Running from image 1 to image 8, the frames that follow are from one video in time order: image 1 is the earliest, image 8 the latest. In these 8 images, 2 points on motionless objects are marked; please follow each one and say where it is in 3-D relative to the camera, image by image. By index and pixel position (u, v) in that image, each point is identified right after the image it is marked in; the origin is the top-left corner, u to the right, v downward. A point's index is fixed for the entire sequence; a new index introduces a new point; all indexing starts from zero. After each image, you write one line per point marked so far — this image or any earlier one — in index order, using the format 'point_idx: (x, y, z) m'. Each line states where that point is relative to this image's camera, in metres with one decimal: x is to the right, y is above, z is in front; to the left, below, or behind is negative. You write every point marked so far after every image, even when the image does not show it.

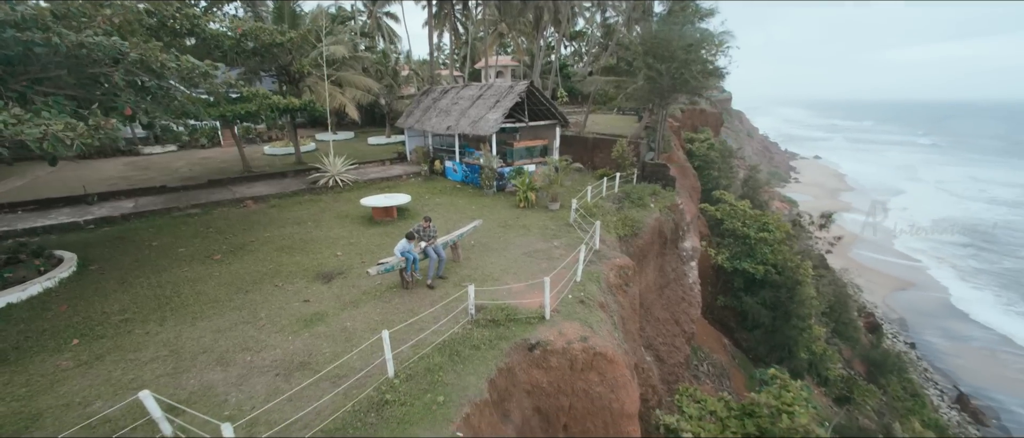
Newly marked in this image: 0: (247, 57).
0: (-9.5, +5.9, +15.8) m
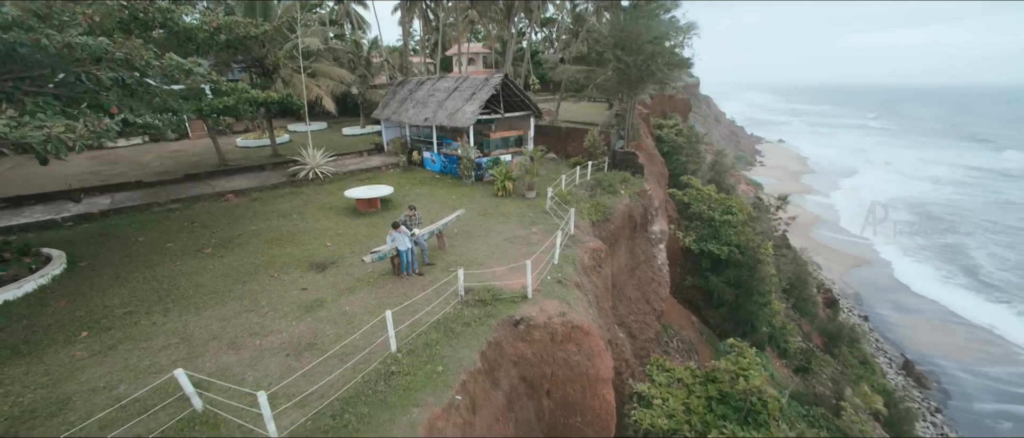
0: (-10.4, +6.2, +15.7) m
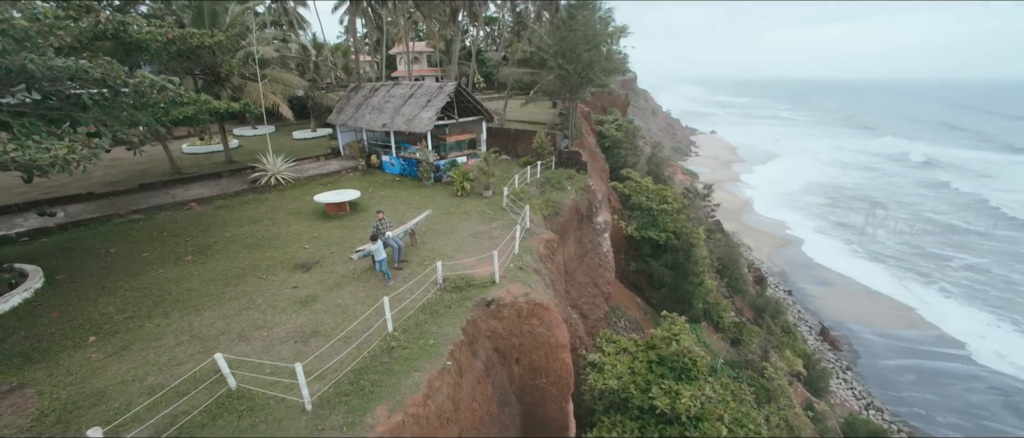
0: (-12.2, +5.8, +15.7) m
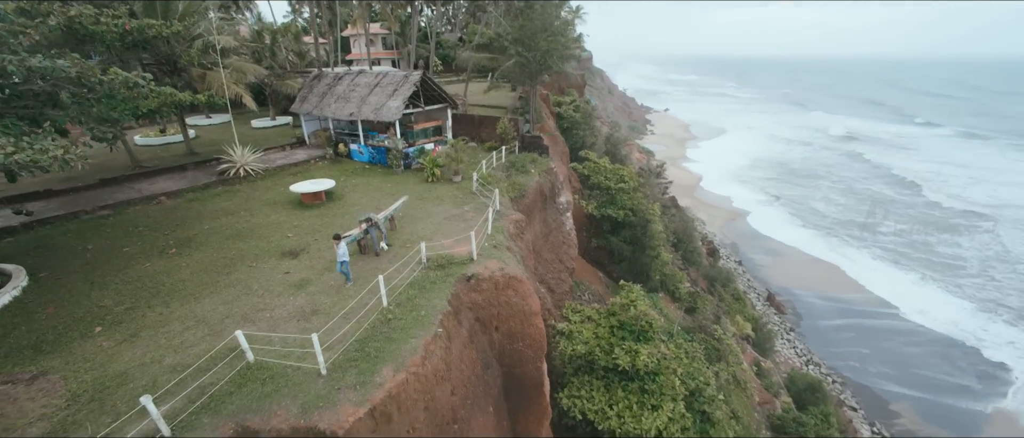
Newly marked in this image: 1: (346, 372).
0: (-13.5, +6.0, +15.4) m
1: (-2.6, -2.4, +6.8) m
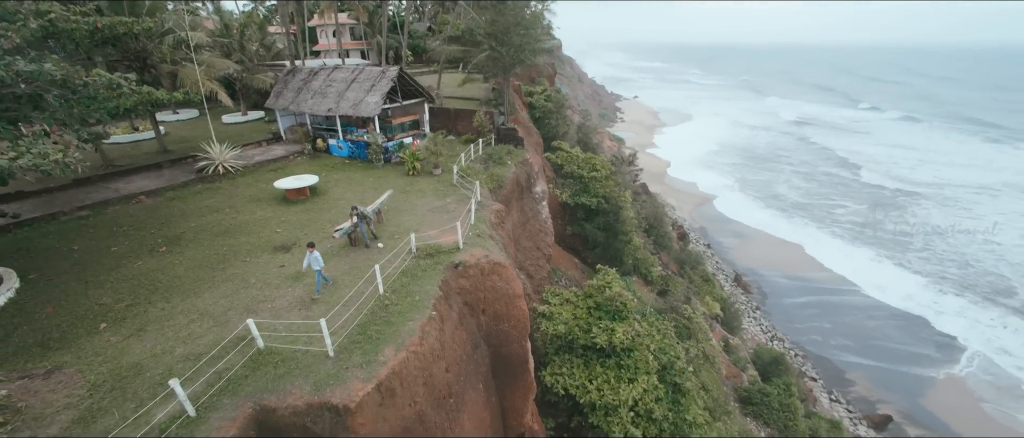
0: (-14.3, +6.0, +15.2) m
1: (-2.7, -2.3, +7.4) m
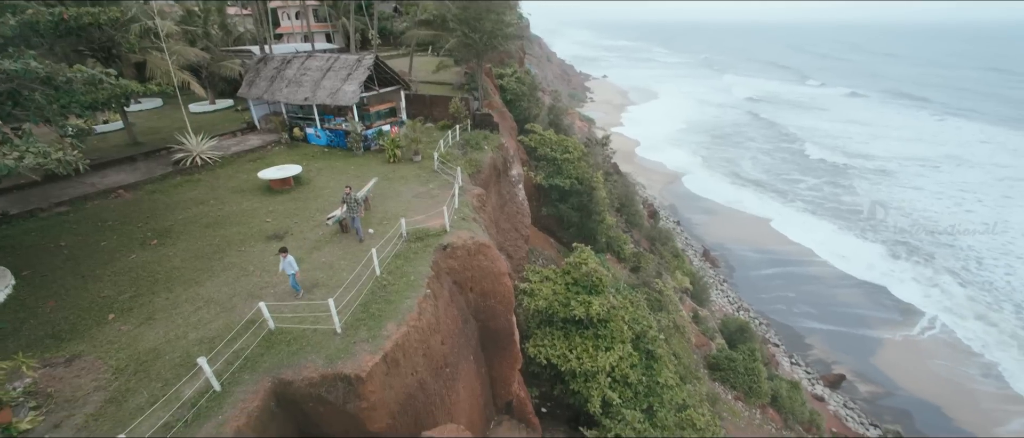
0: (-15.2, +6.1, +14.8) m
1: (-2.8, -2.0, +8.1) m
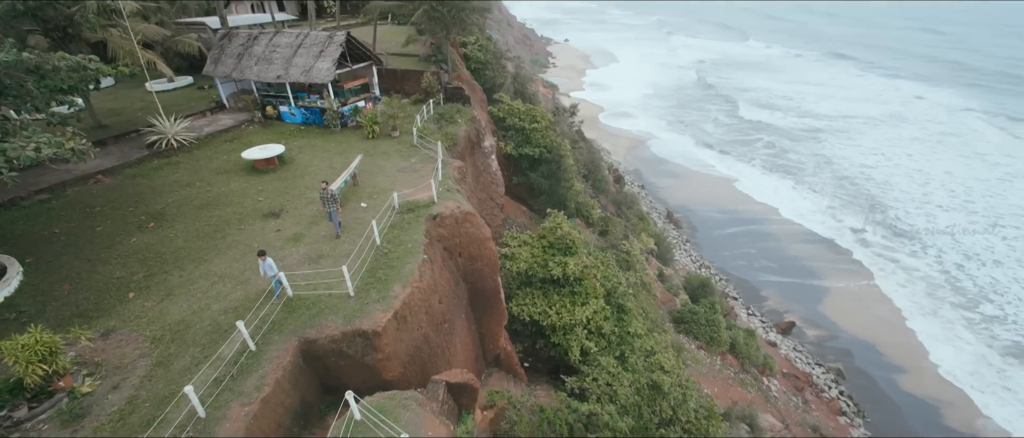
0: (-16.1, +6.5, +14.3) m
1: (-3.0, -1.5, +9.1) m
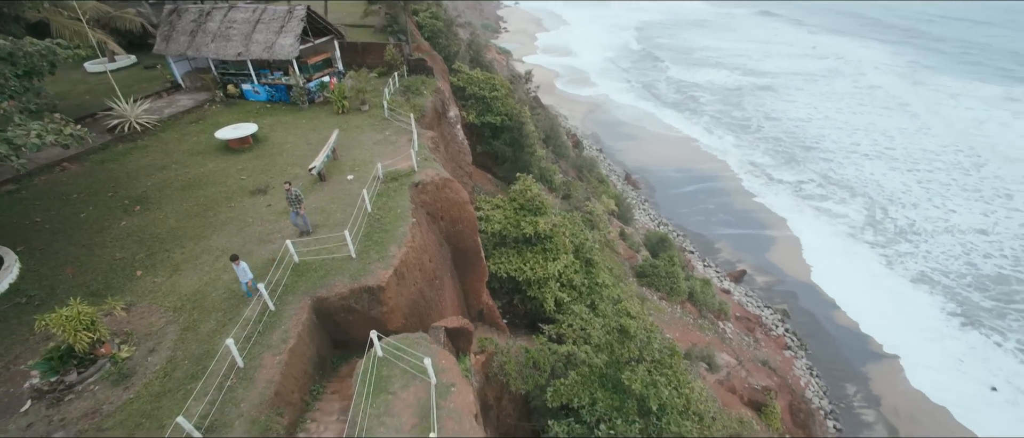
0: (-17.2, +6.7, +13.6) m
1: (-3.3, -0.8, +10.0) m
